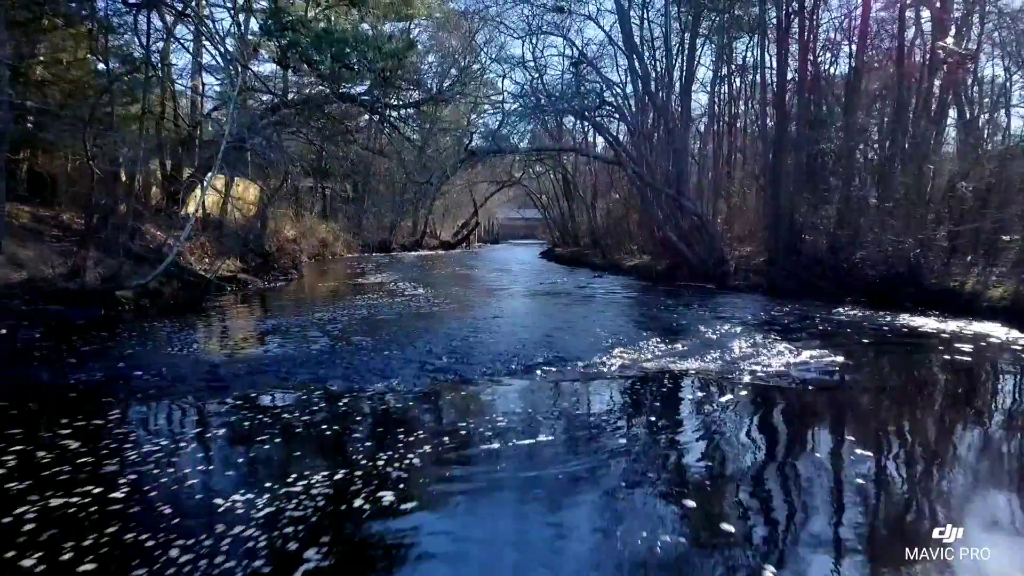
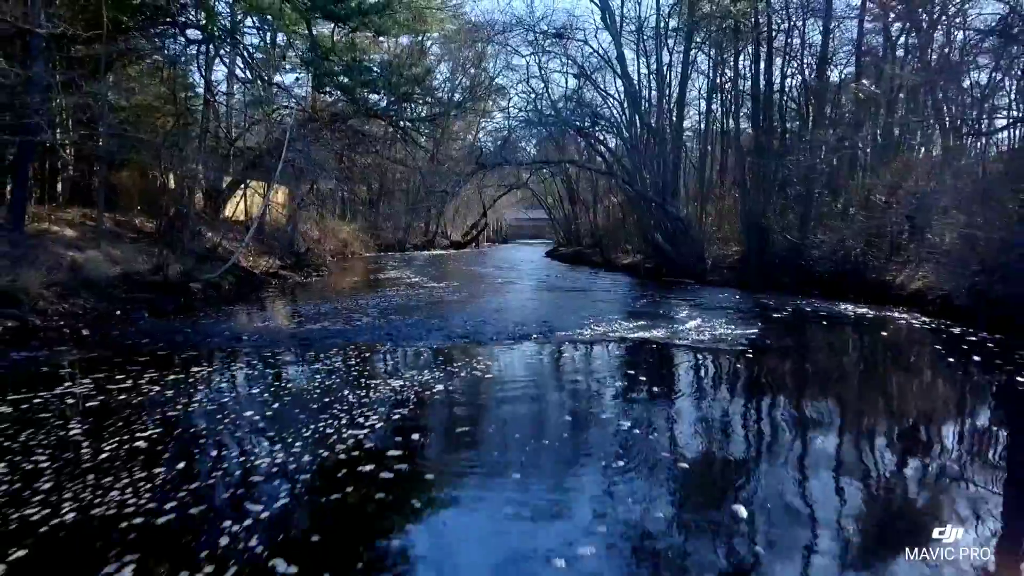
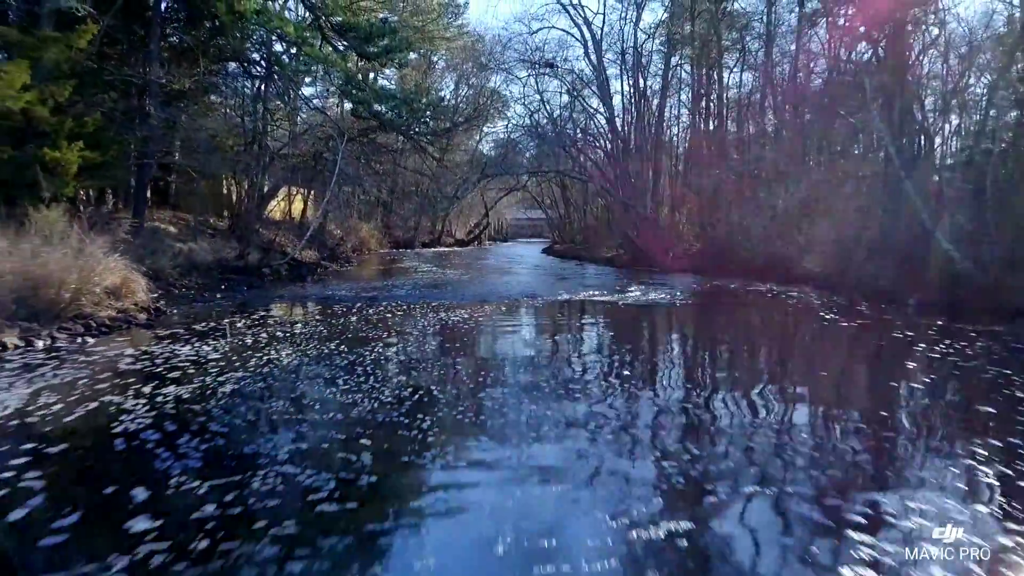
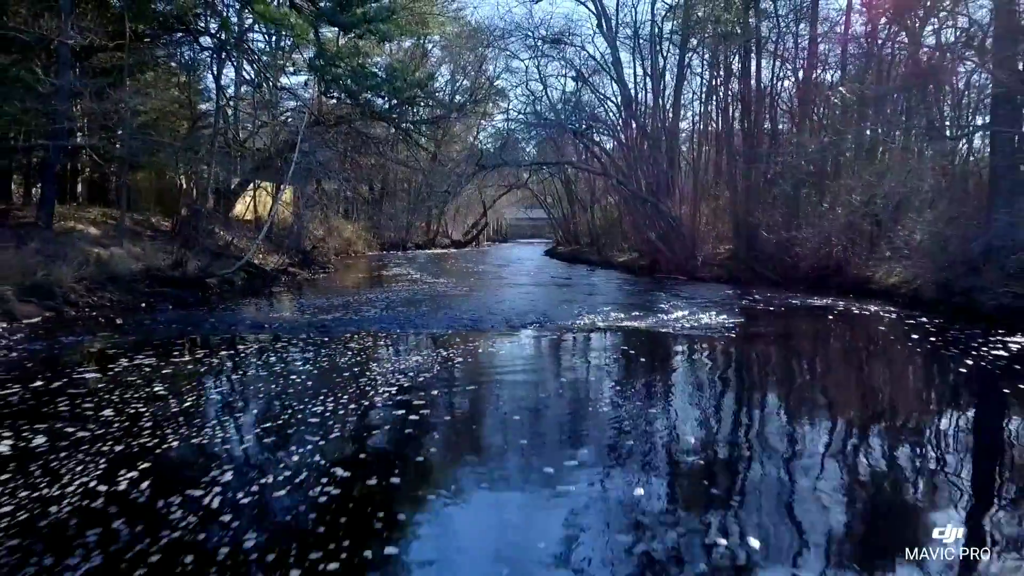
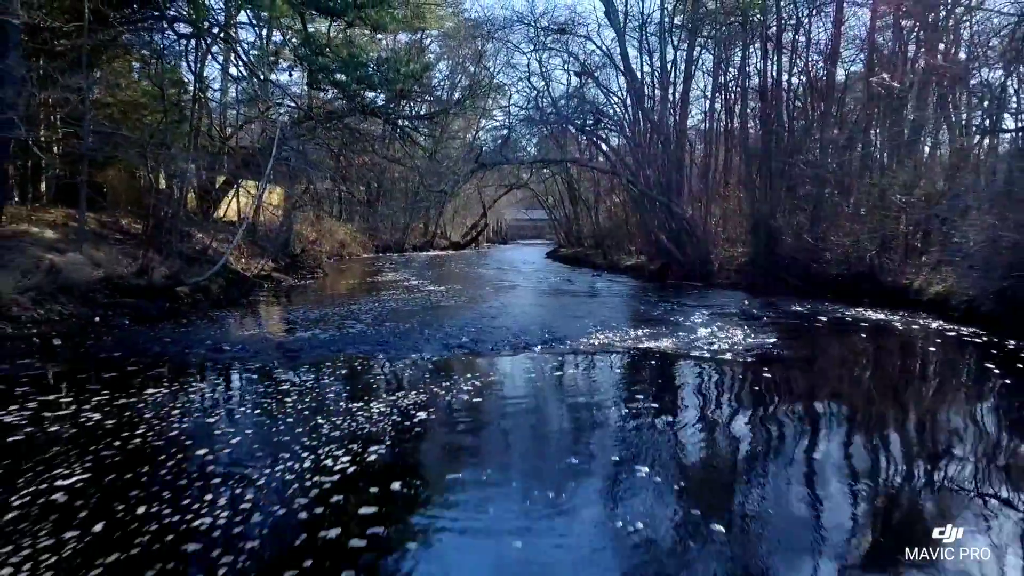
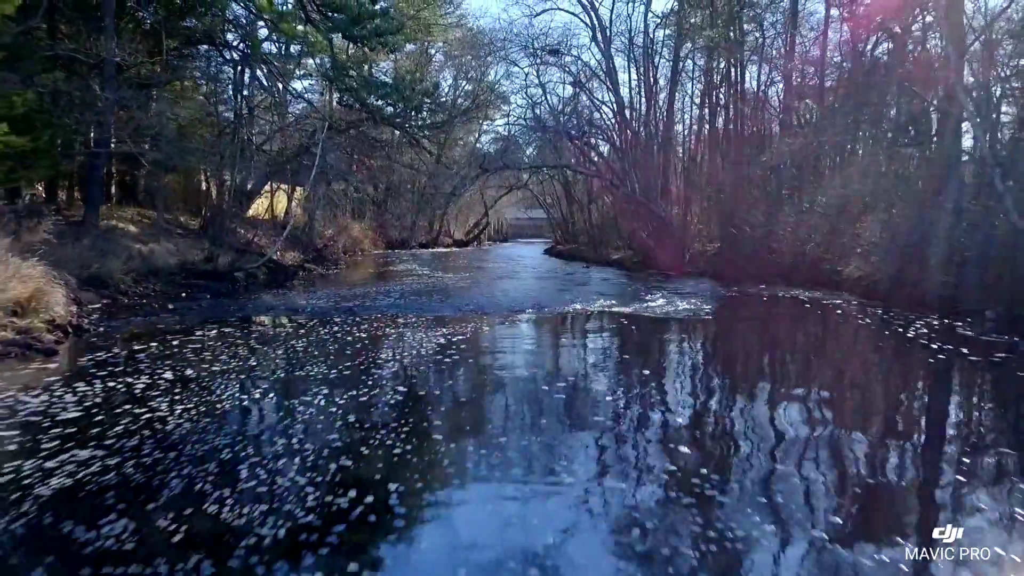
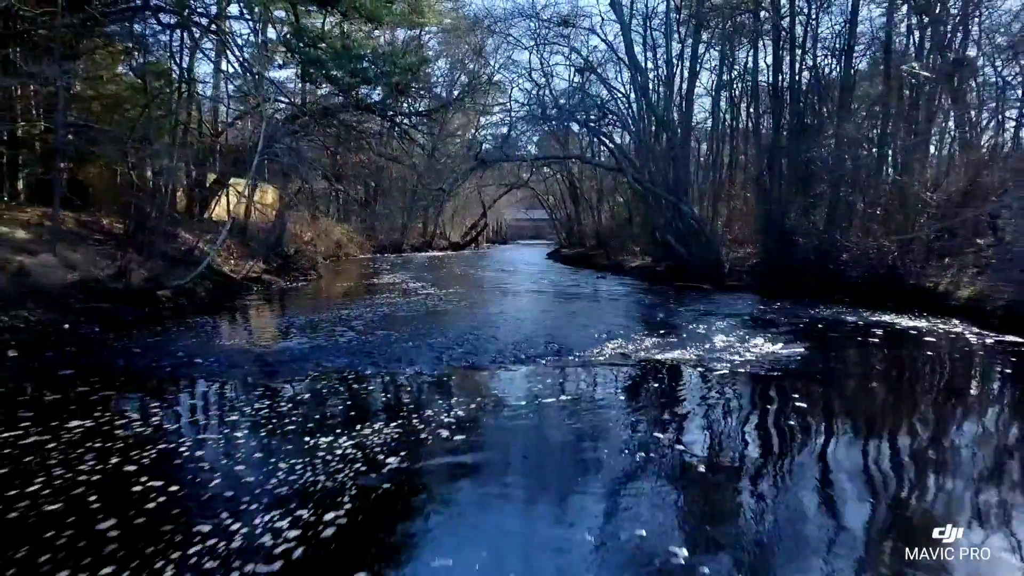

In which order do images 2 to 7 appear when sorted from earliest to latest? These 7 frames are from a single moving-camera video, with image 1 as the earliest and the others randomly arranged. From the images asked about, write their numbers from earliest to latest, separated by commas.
7, 5, 2, 4, 6, 3
